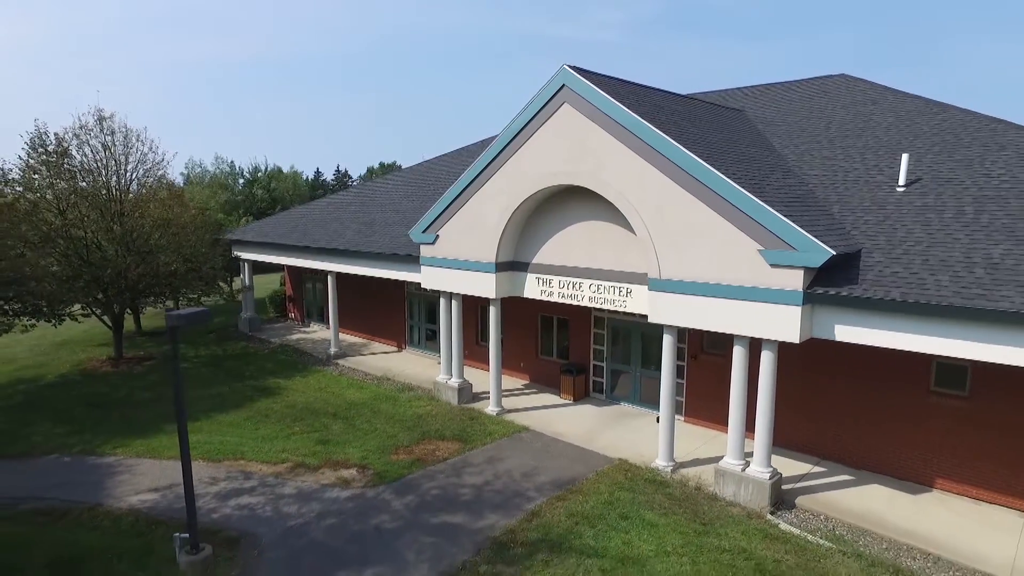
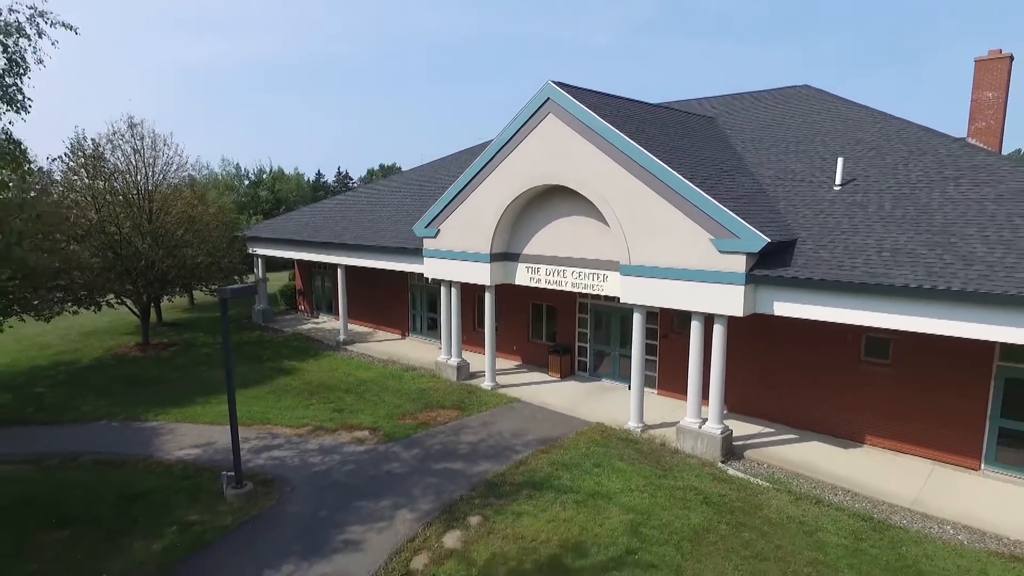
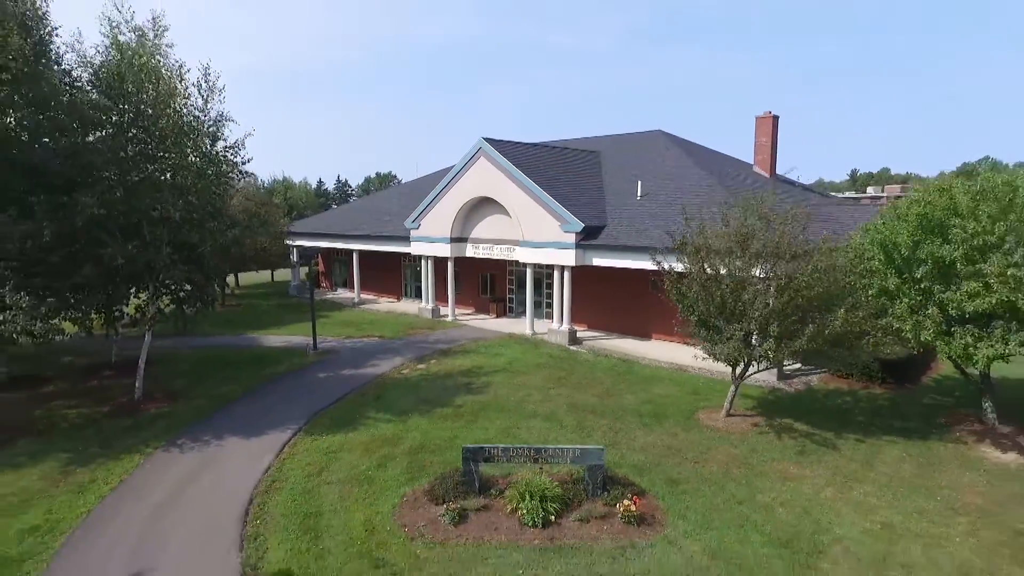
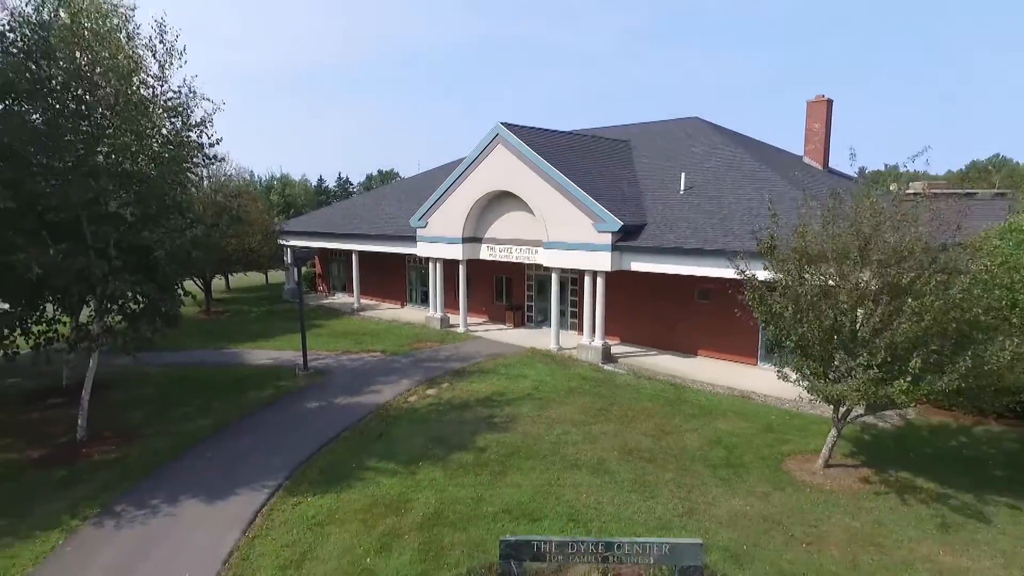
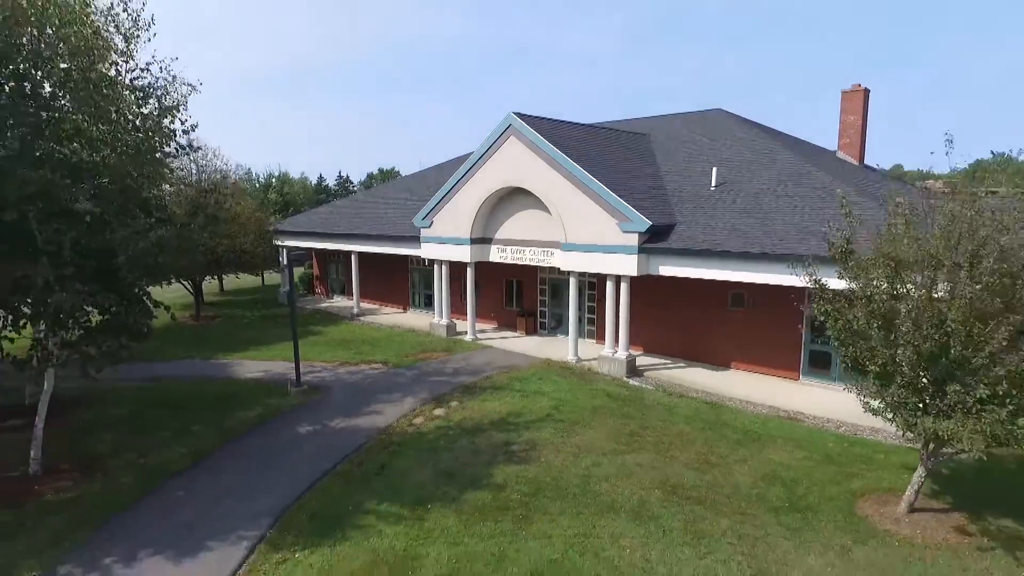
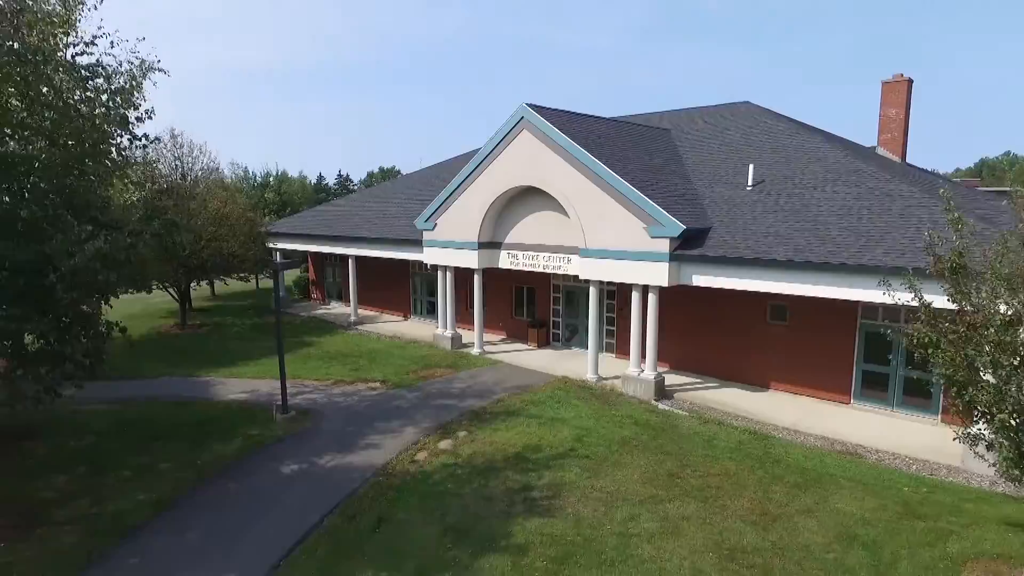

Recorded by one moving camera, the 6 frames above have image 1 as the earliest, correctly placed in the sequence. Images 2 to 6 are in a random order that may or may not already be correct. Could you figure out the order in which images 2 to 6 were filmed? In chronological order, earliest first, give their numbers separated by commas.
2, 6, 5, 4, 3
